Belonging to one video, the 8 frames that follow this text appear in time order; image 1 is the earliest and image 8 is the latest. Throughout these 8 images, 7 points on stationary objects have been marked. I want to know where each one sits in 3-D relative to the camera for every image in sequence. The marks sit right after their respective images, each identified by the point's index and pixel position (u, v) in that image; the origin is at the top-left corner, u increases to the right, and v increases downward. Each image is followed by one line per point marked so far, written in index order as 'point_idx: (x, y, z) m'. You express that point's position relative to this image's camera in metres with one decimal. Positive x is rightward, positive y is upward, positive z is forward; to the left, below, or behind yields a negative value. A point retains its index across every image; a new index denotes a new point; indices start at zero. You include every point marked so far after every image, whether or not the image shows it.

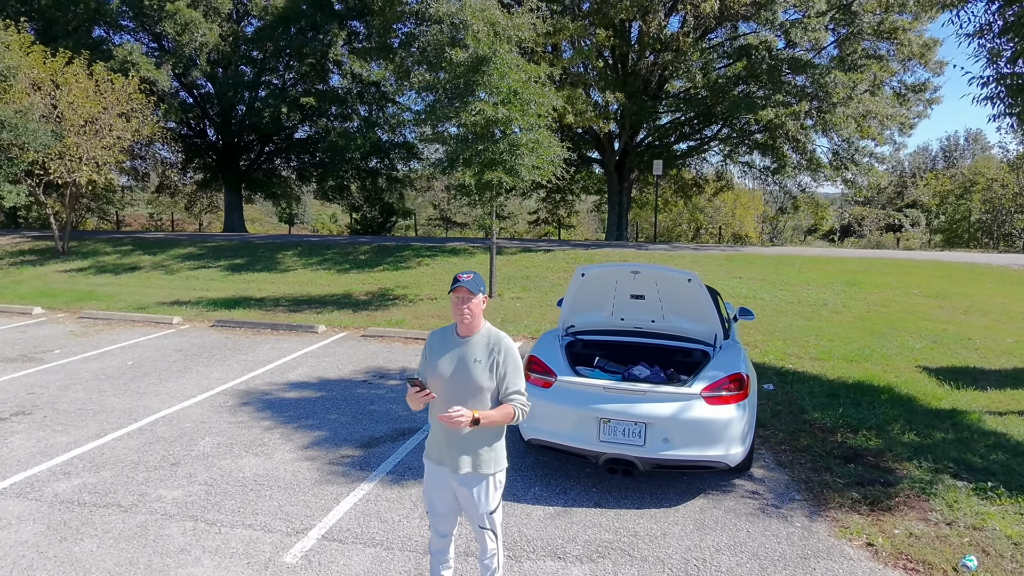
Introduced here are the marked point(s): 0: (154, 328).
0: (-5.5, -0.6, +9.5) m
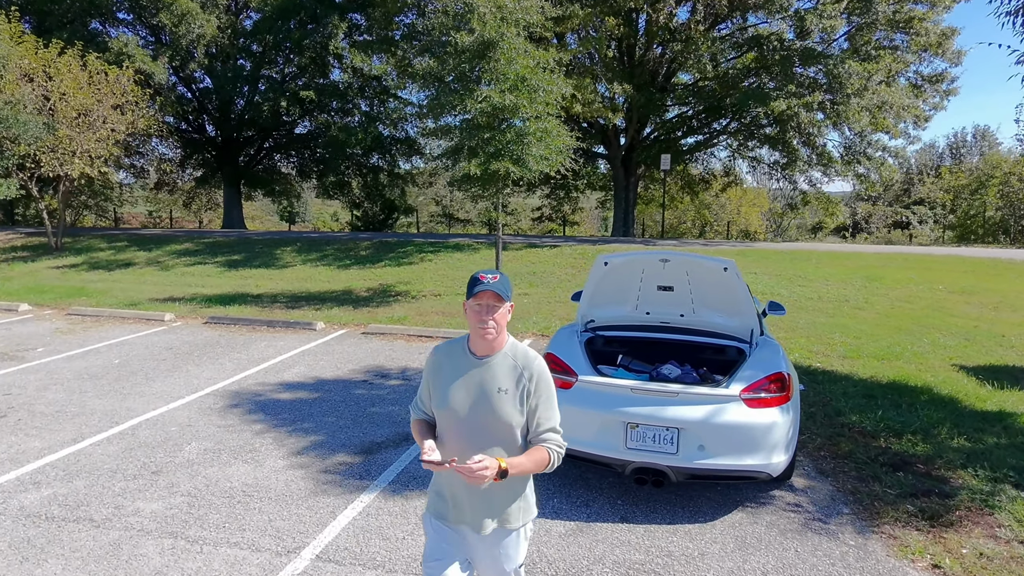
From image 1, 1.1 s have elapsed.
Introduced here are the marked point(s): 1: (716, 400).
0: (-5.4, -0.5, +9.0) m
1: (+1.3, -0.7, +3.8) m
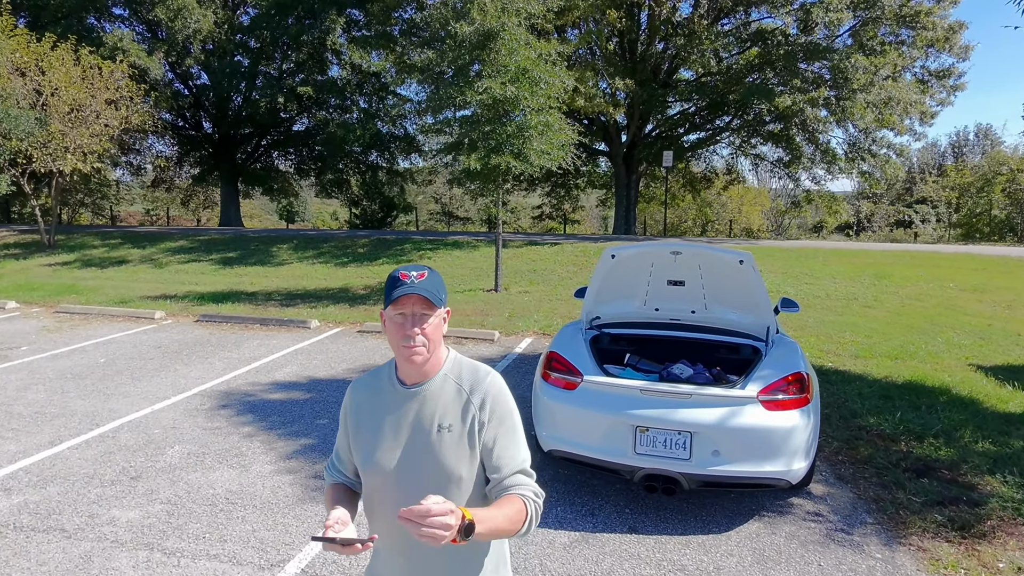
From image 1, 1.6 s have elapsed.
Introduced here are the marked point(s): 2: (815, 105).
0: (-5.4, -0.5, +8.8) m
1: (+1.3, -0.7, +3.5) m
2: (+8.1, +4.8, +16.2) m
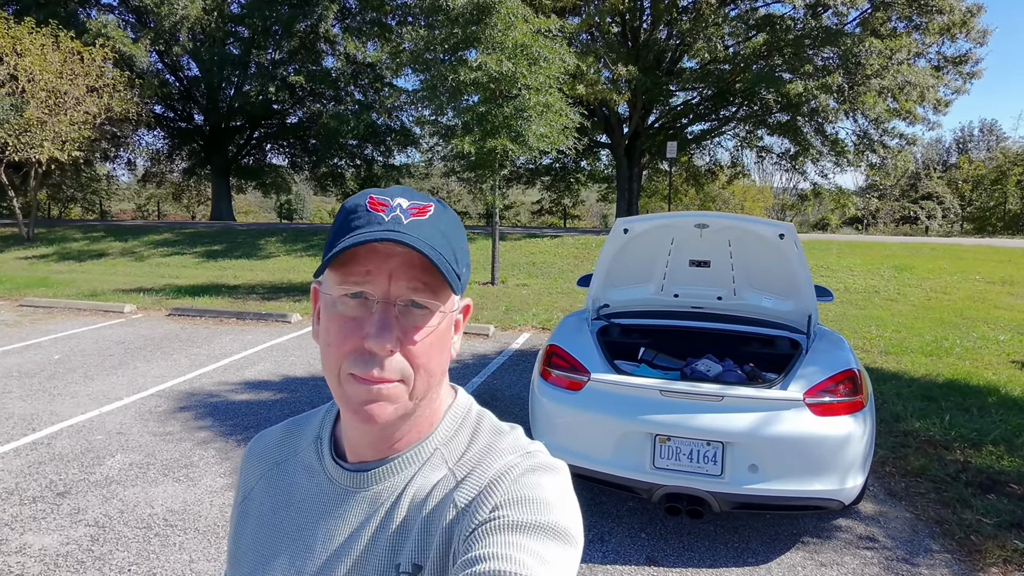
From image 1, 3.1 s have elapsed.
0: (-5.5, -0.4, +8.1) m
1: (+1.2, -0.6, +2.9) m
2: (+8.0, +5.0, +15.6) m
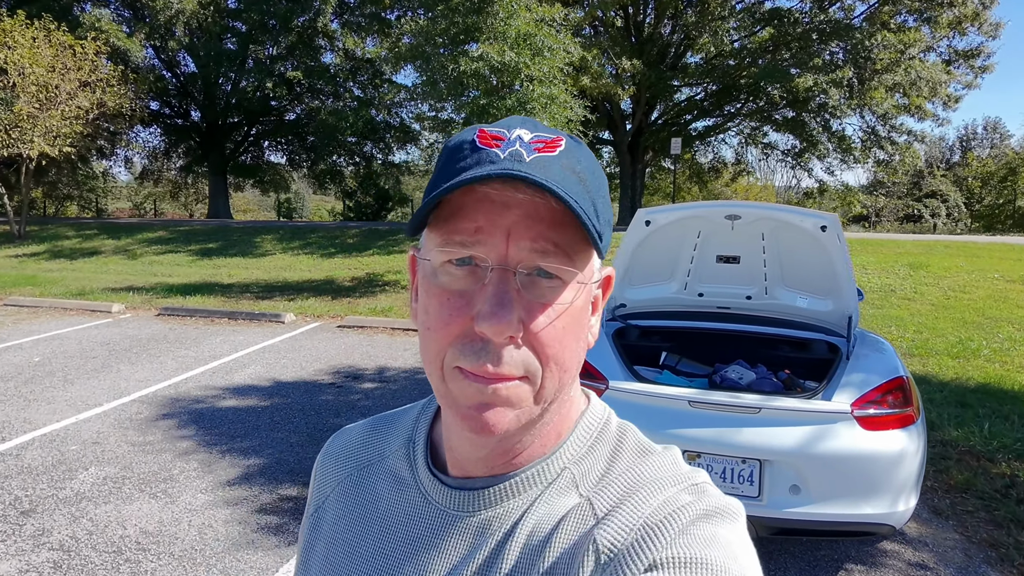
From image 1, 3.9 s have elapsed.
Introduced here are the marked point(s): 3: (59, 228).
0: (-5.4, -0.4, +7.8) m
1: (+1.3, -0.5, +2.6) m
2: (+8.1, +5.0, +15.2) m
3: (-12.5, +1.6, +16.9) m
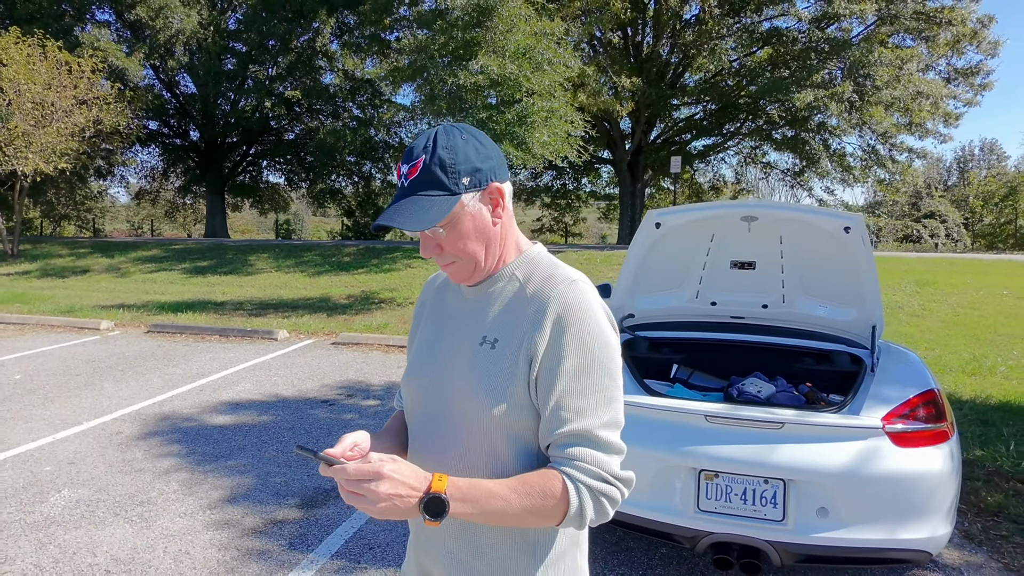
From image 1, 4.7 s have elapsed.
0: (-5.4, -0.6, +7.6) m
1: (+1.3, -0.6, +2.4) m
2: (+8.1, +4.5, +15.2) m
3: (-12.5, +1.1, +16.7) m
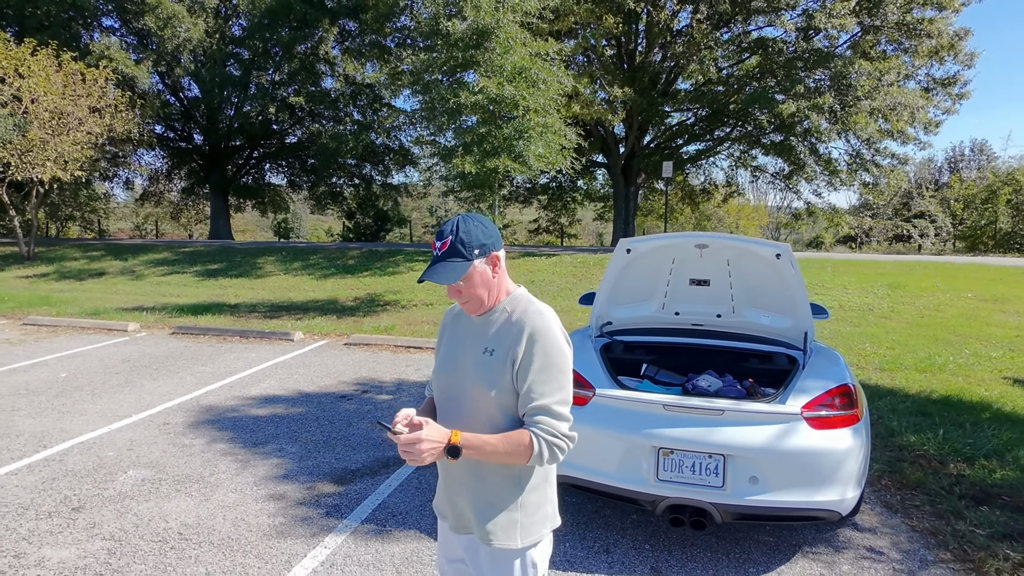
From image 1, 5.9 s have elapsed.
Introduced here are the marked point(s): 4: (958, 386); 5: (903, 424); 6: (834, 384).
0: (-5.5, -0.6, +8.2) m
1: (+1.3, -0.6, +3.0) m
2: (+8.0, +4.5, +15.9) m
3: (-12.6, +1.1, +17.3) m
4: (+4.3, -1.0, +6.0) m
5: (+3.1, -1.1, +4.9) m
6: (+1.7, -0.5, +3.2) m
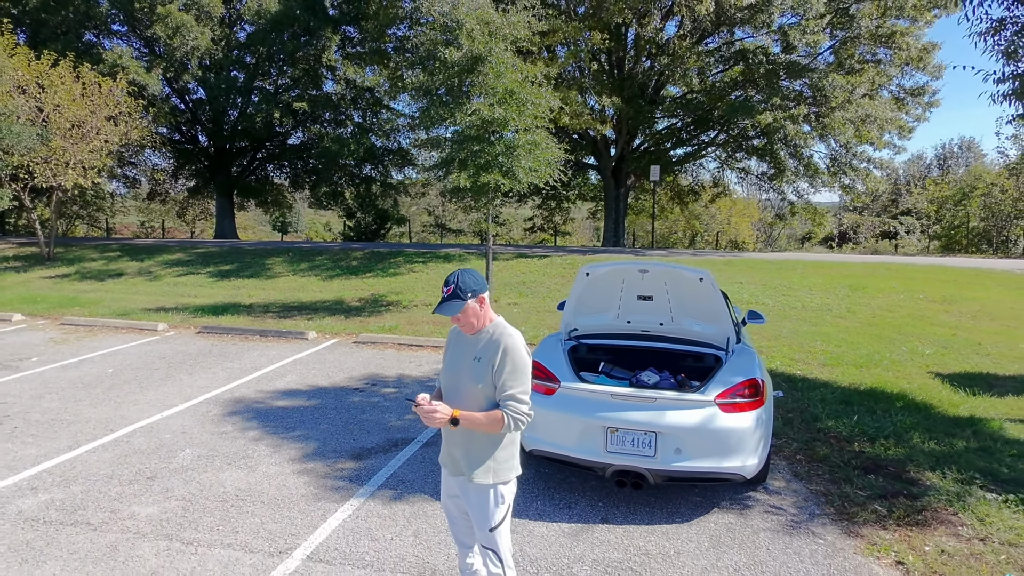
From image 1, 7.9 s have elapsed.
0: (-5.6, -0.7, +9.1) m
1: (+1.2, -0.8, +4.0) m
2: (+7.8, +4.5, +16.8) m
3: (-12.7, +1.1, +18.2) m
4: (+4.2, -1.0, +7.0) m
5: (+3.0, -1.2, +5.8) m
6: (+1.6, -0.6, +4.1) m
